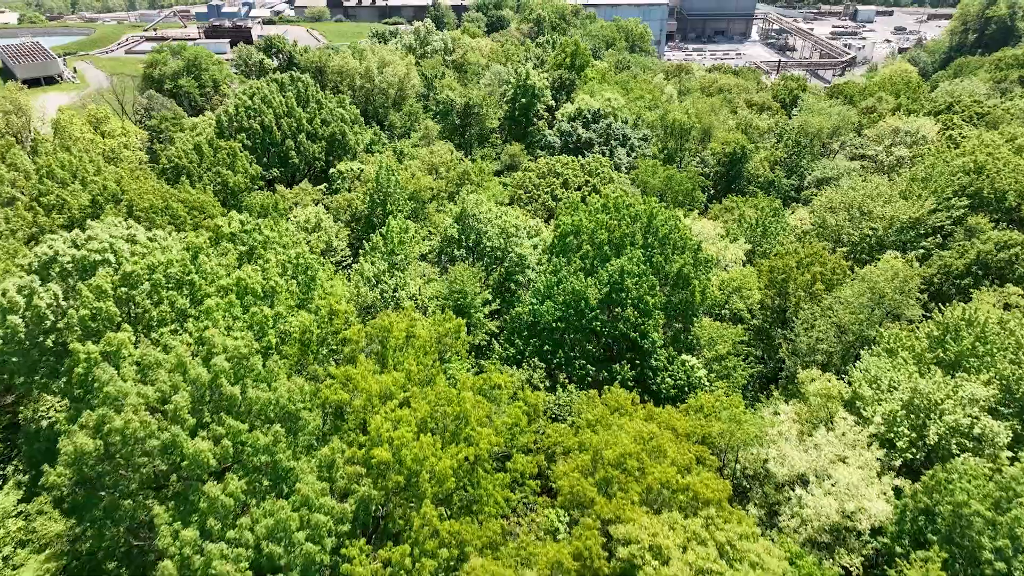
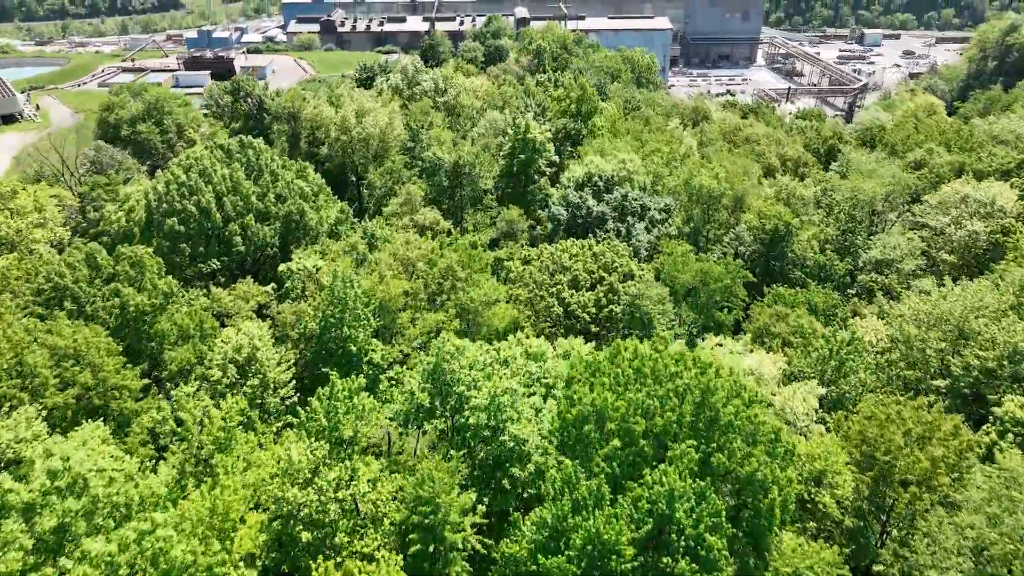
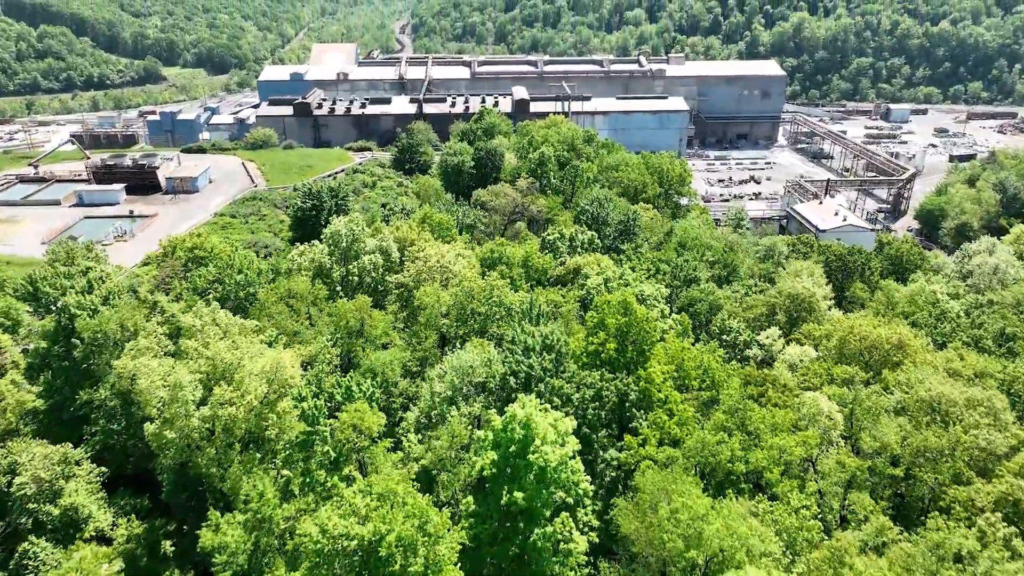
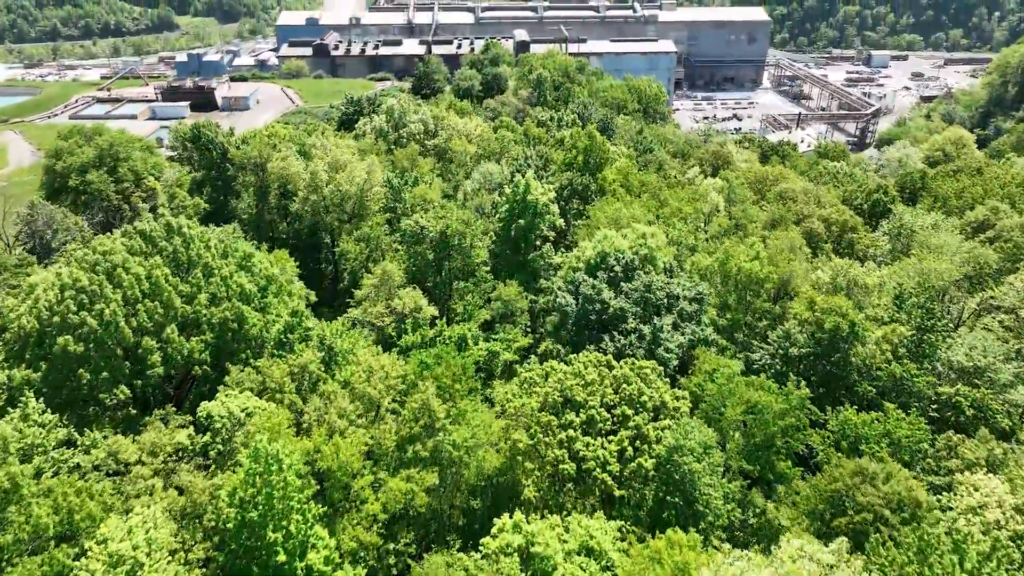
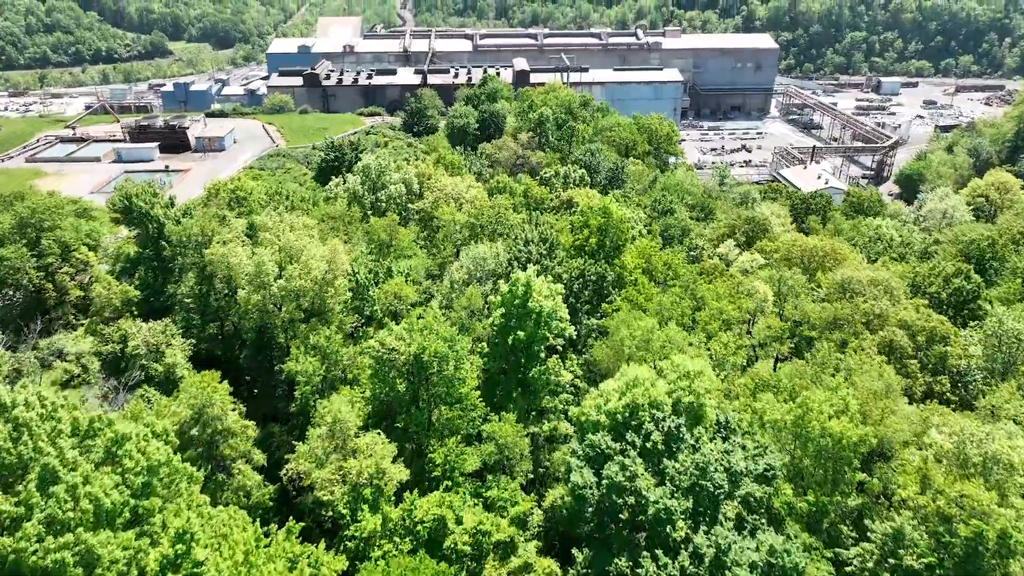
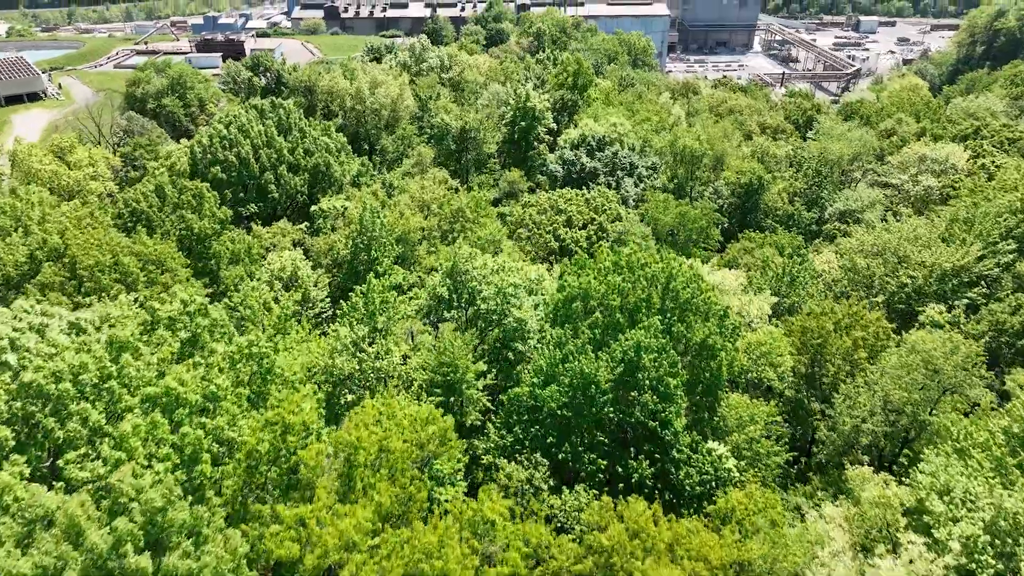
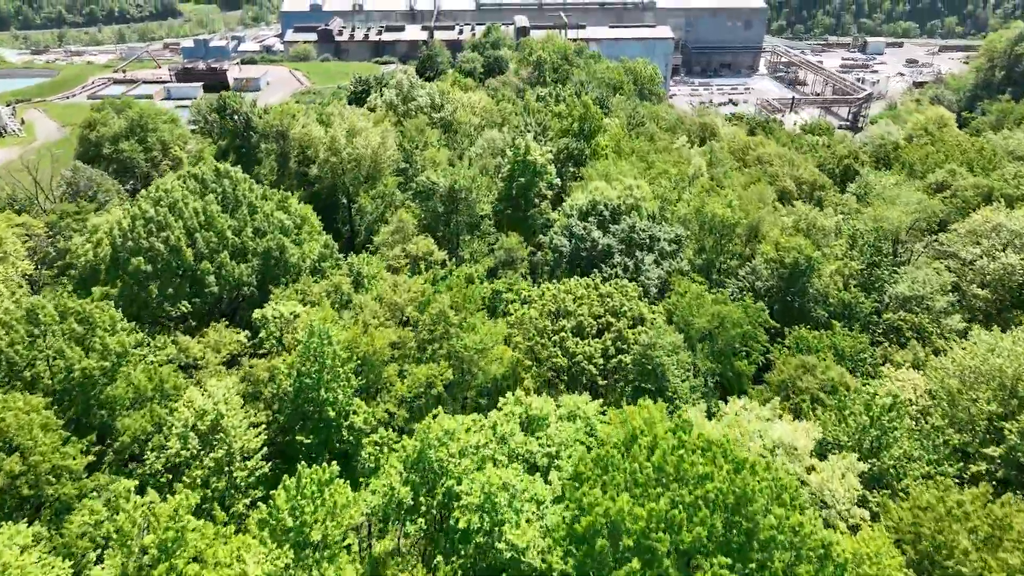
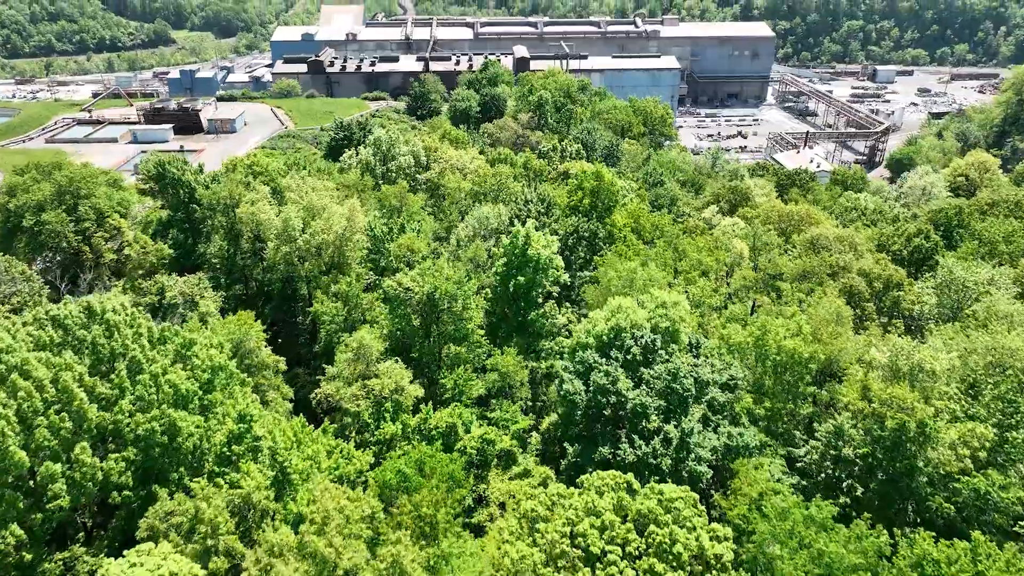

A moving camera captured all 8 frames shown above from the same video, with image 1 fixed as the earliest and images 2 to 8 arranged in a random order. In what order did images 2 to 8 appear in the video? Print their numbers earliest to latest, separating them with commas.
6, 2, 7, 4, 8, 5, 3
